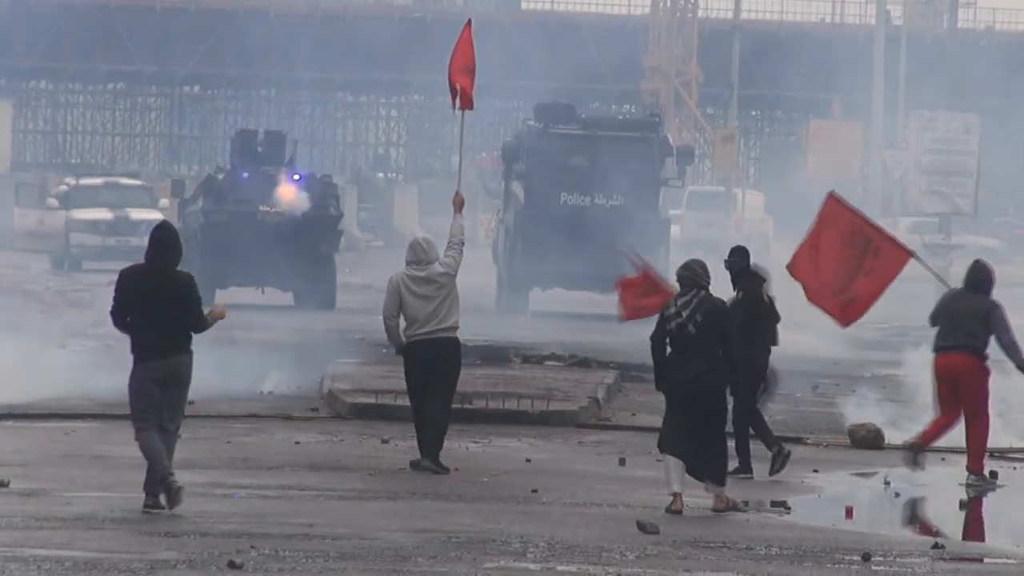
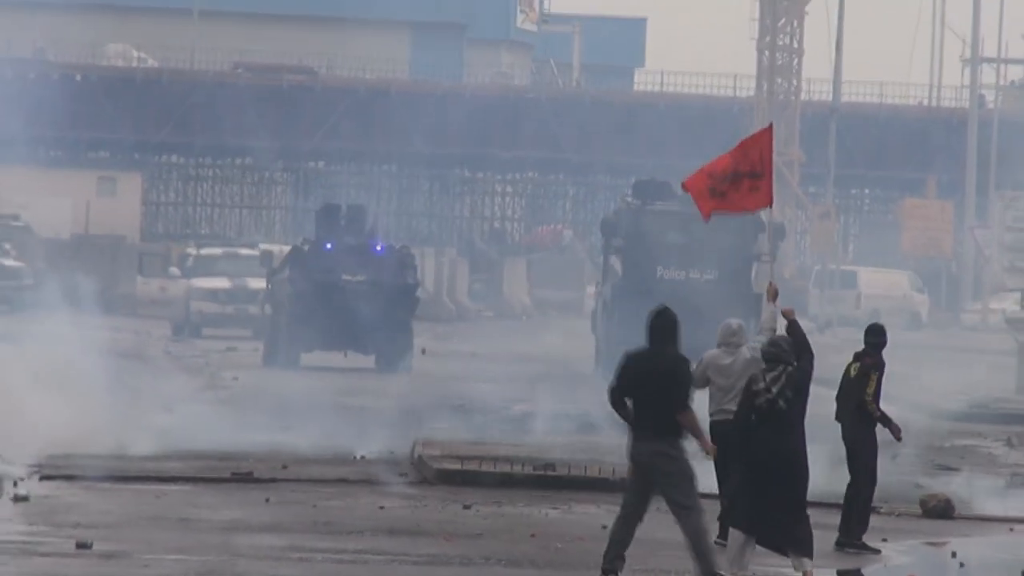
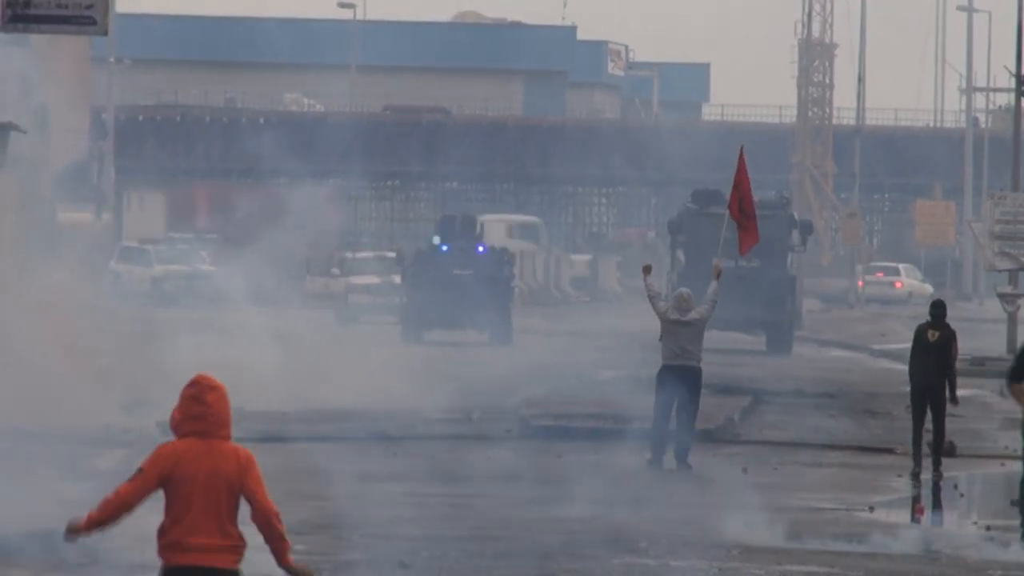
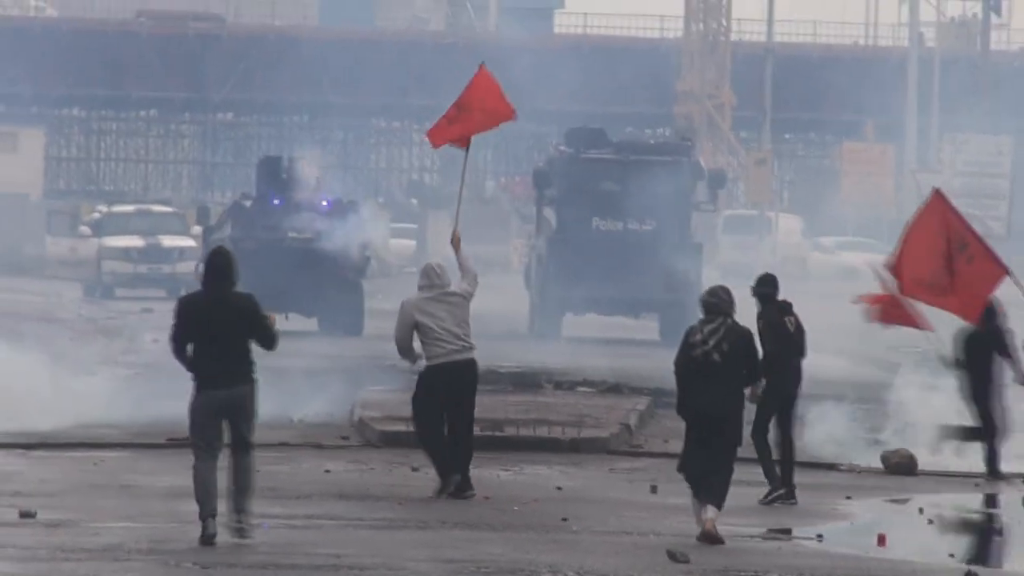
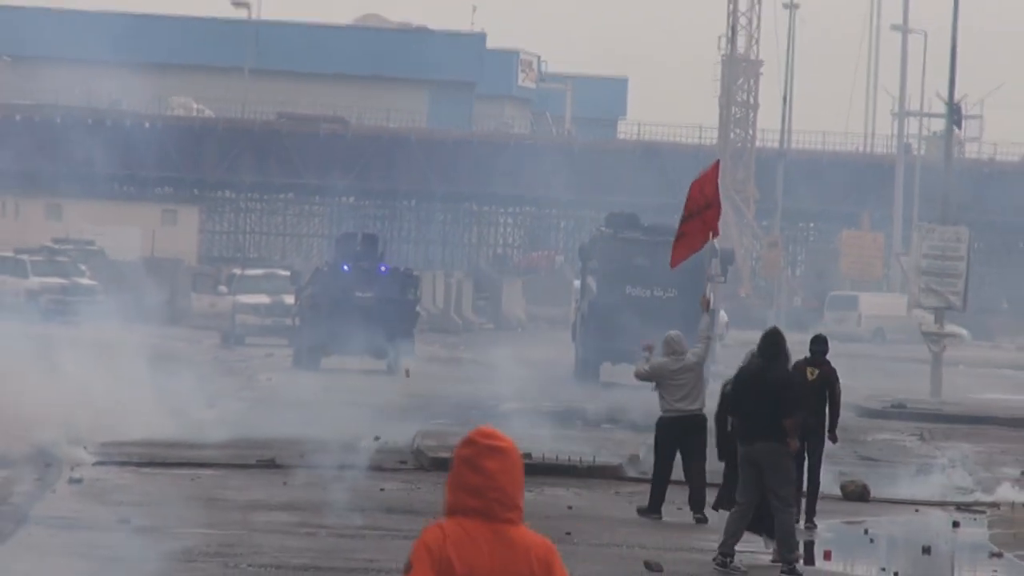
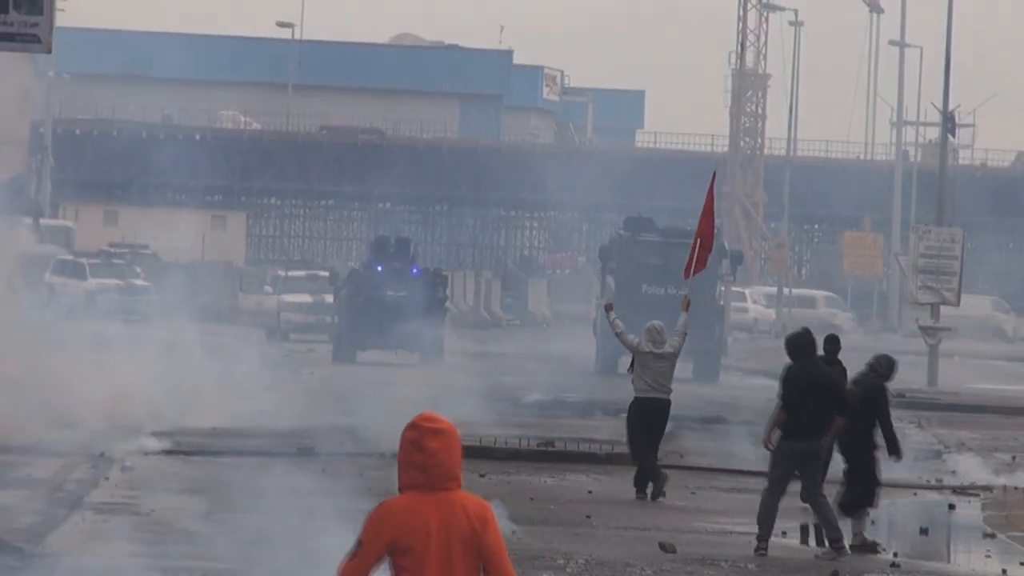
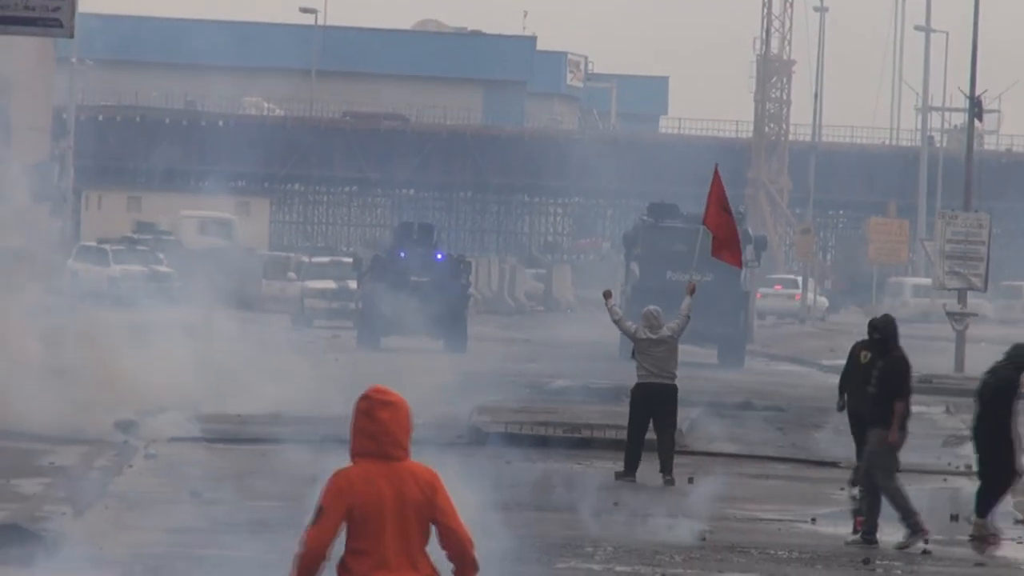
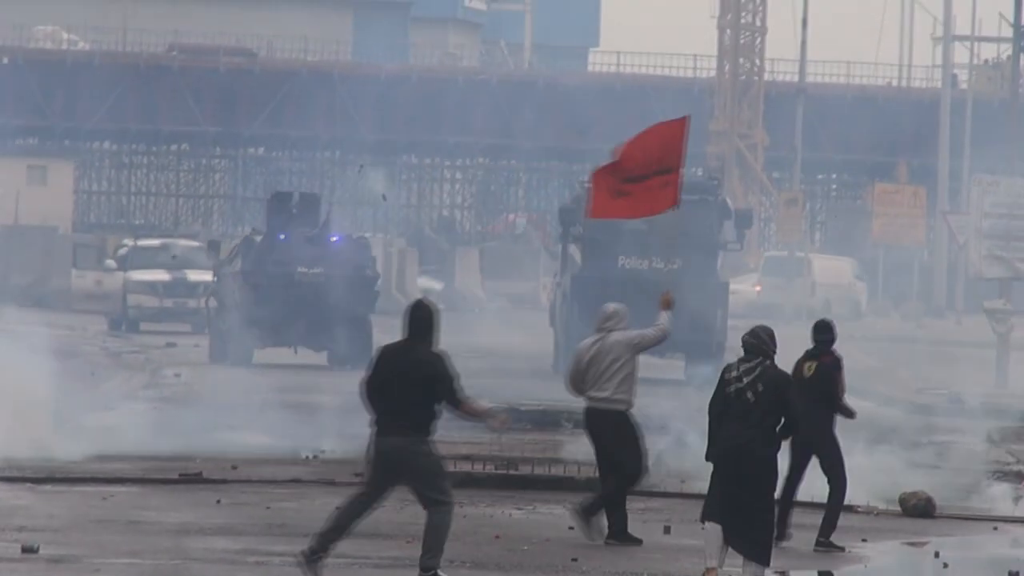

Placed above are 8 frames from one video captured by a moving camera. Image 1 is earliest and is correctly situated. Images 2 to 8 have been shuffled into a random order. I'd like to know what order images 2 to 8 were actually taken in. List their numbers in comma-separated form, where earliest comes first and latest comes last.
4, 8, 2, 5, 6, 7, 3
